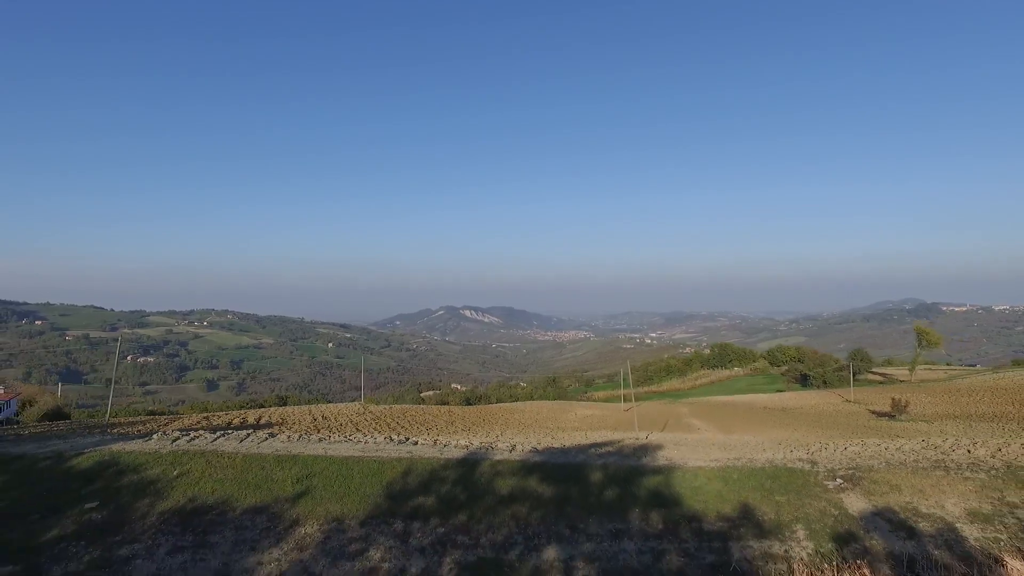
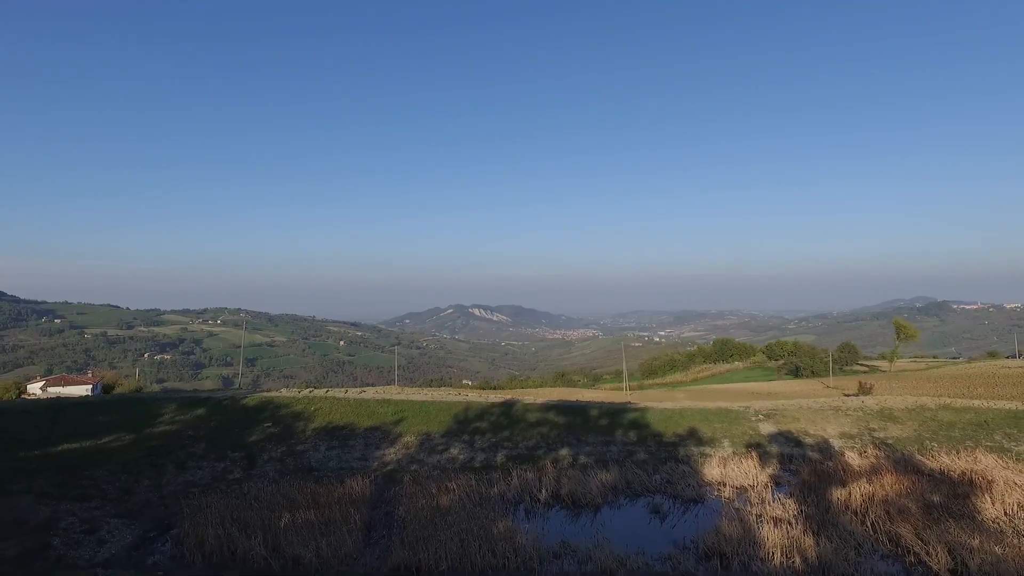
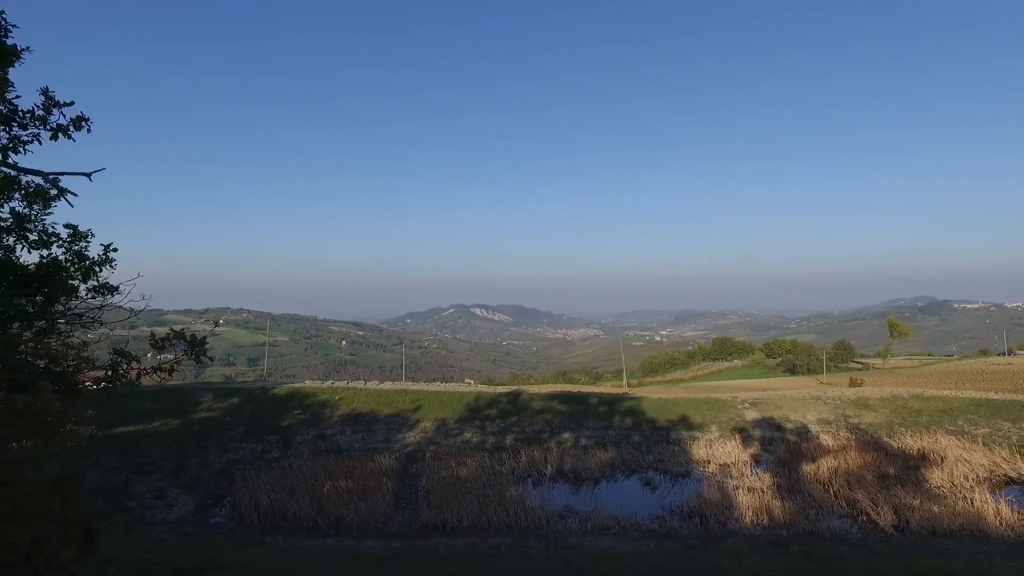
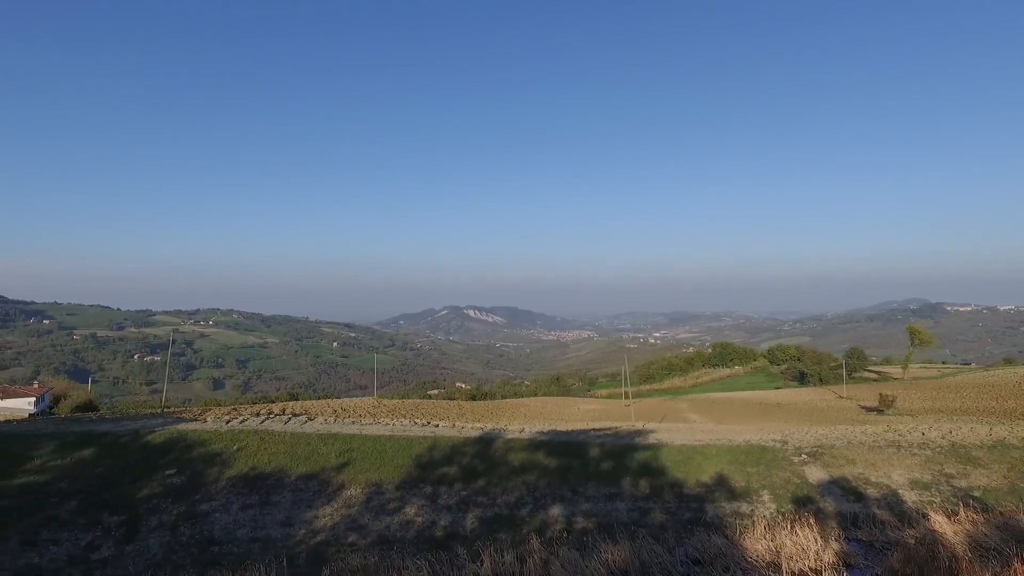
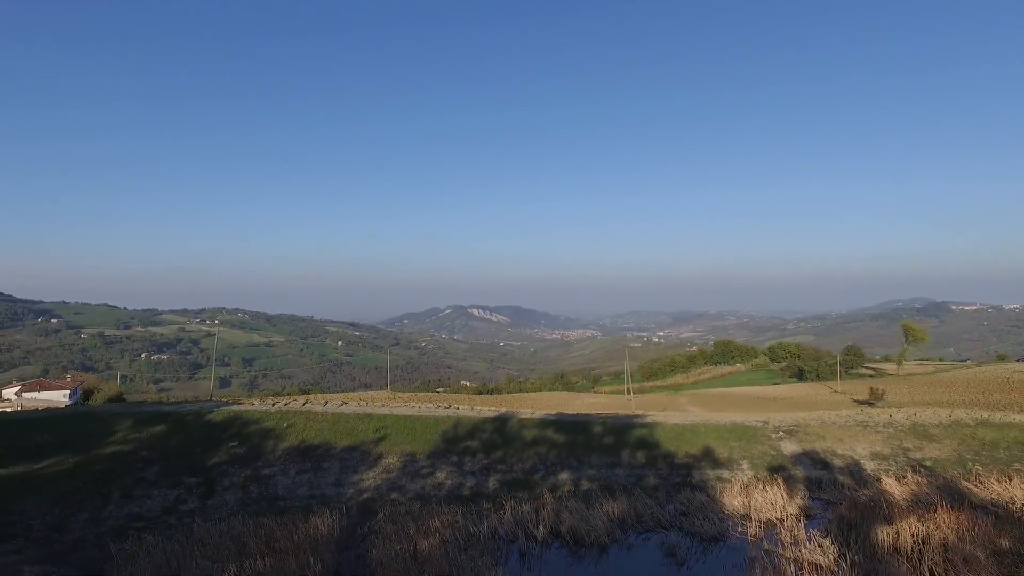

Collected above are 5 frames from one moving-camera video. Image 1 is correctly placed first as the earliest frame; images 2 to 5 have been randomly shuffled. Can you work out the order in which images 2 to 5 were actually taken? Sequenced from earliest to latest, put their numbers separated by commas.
4, 5, 2, 3
